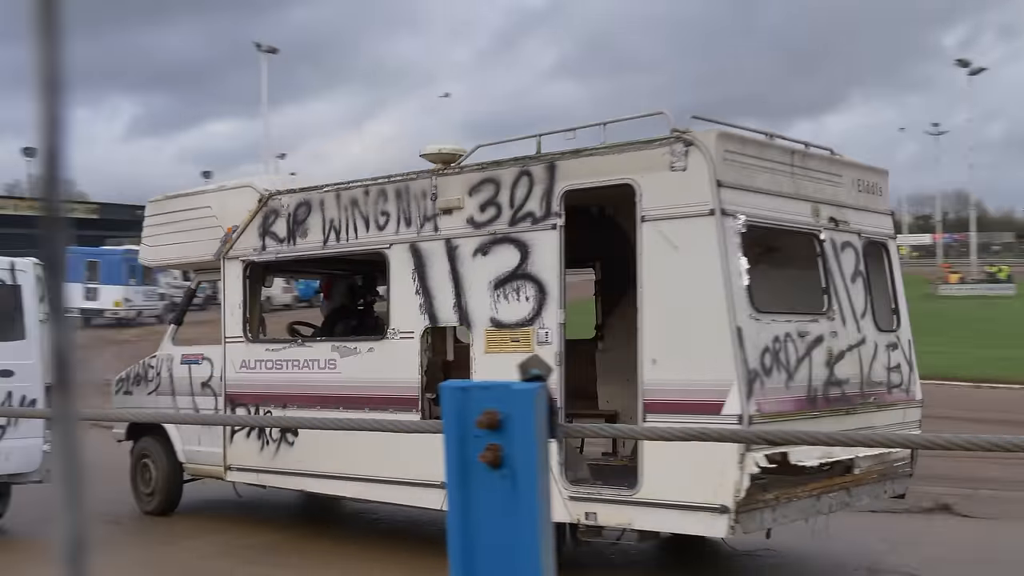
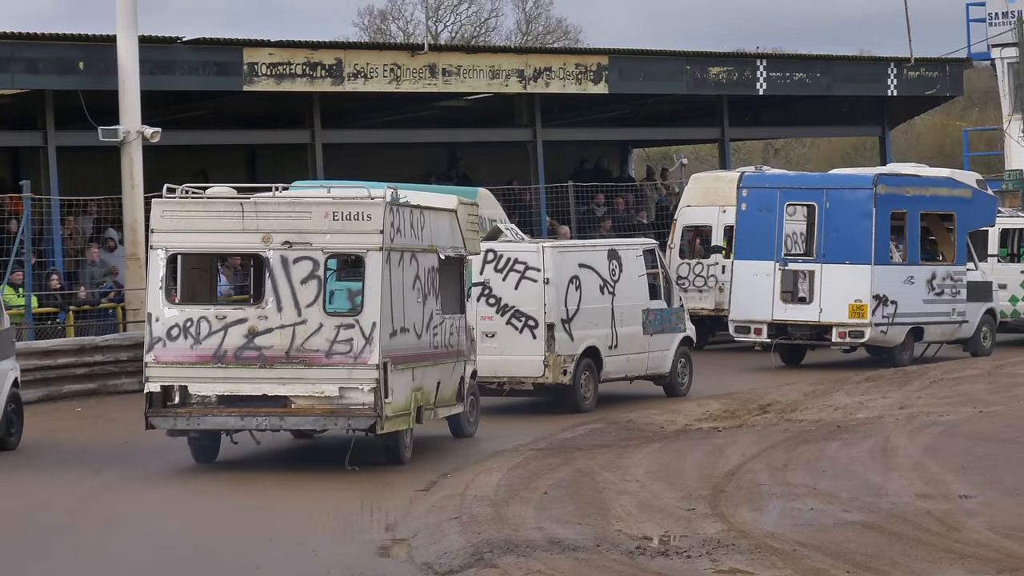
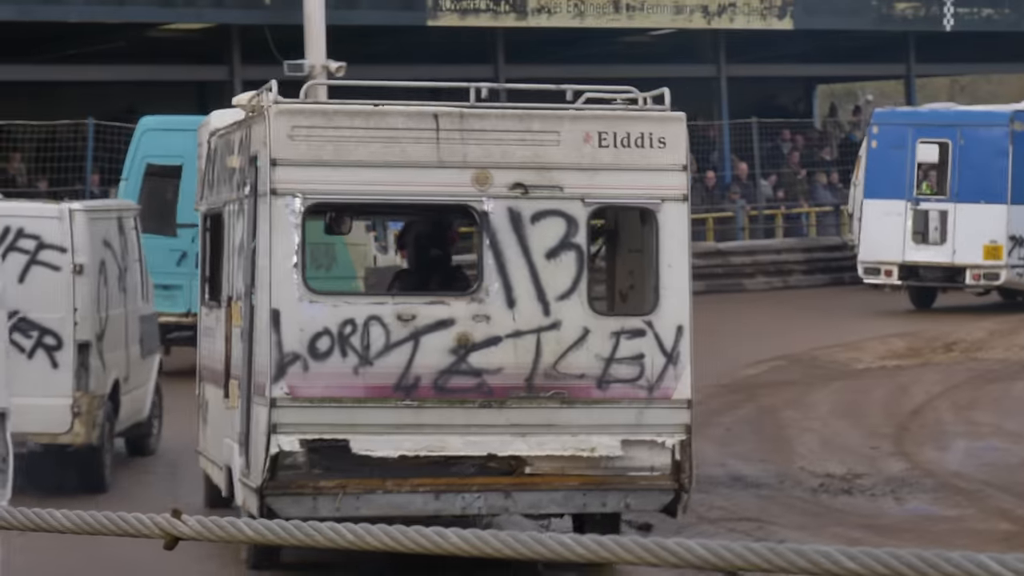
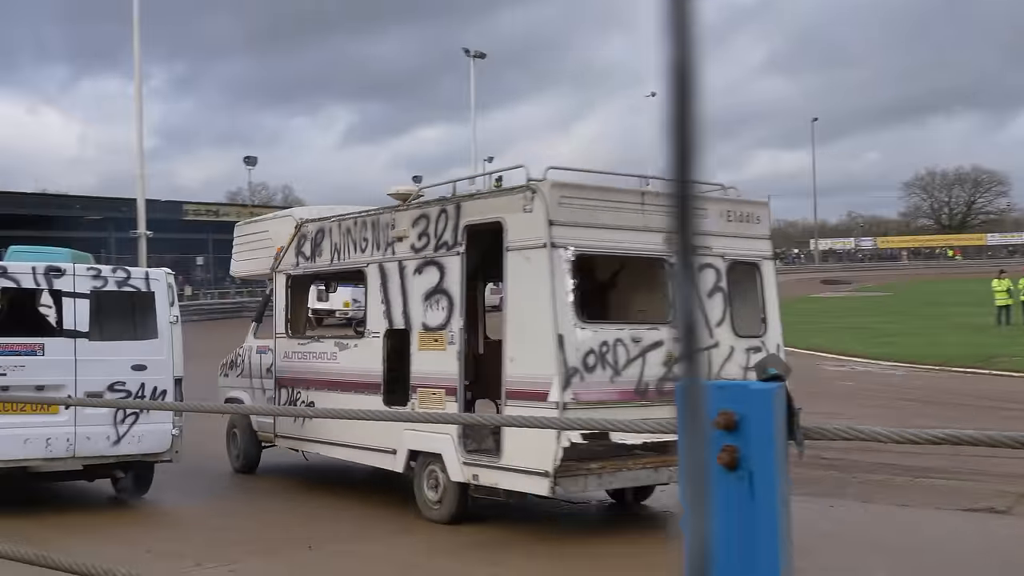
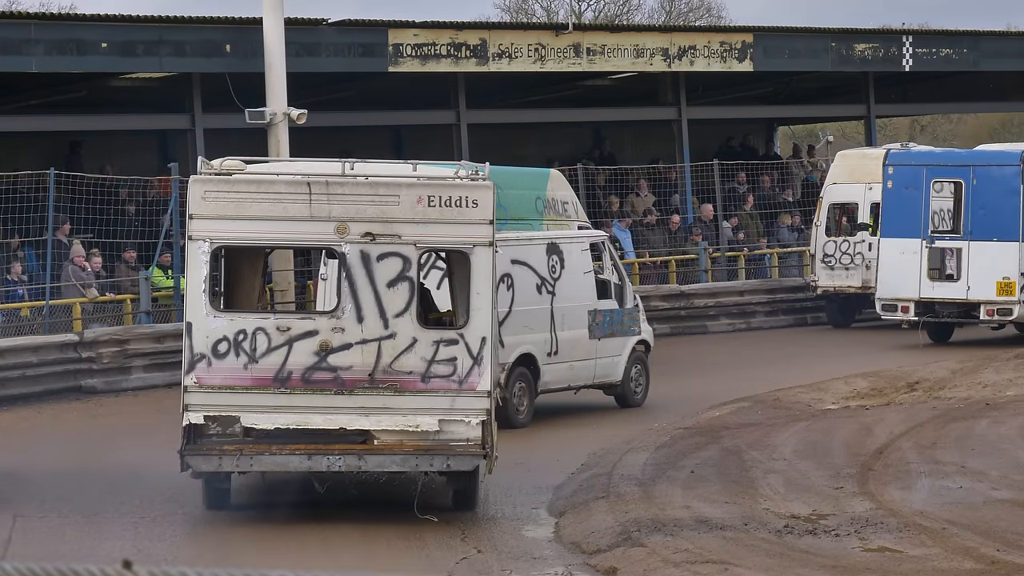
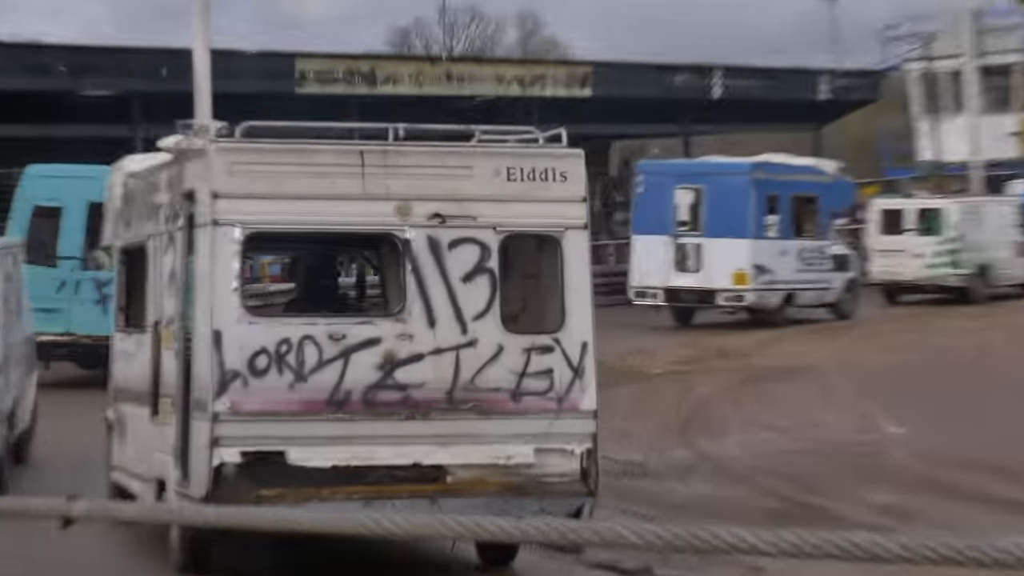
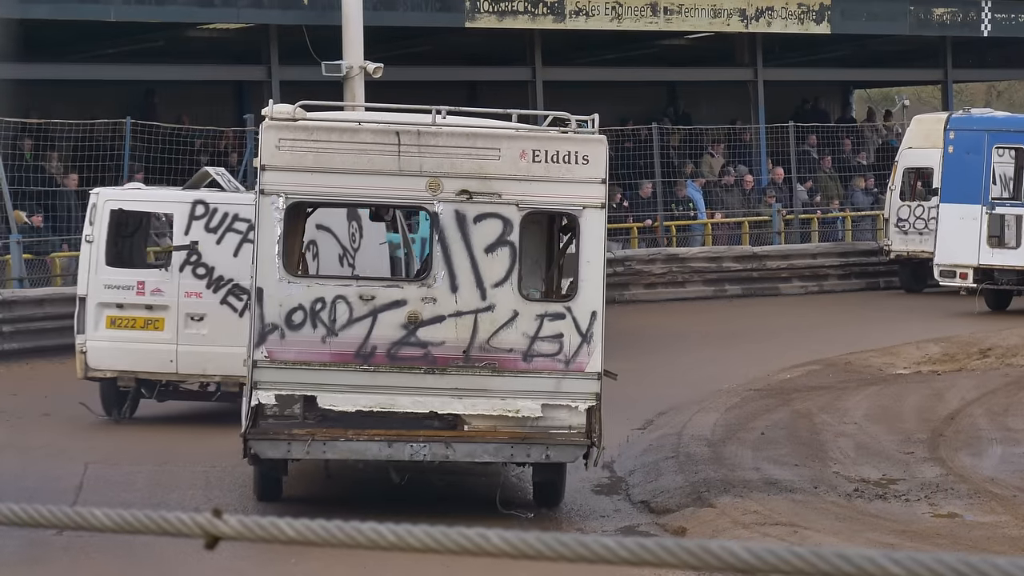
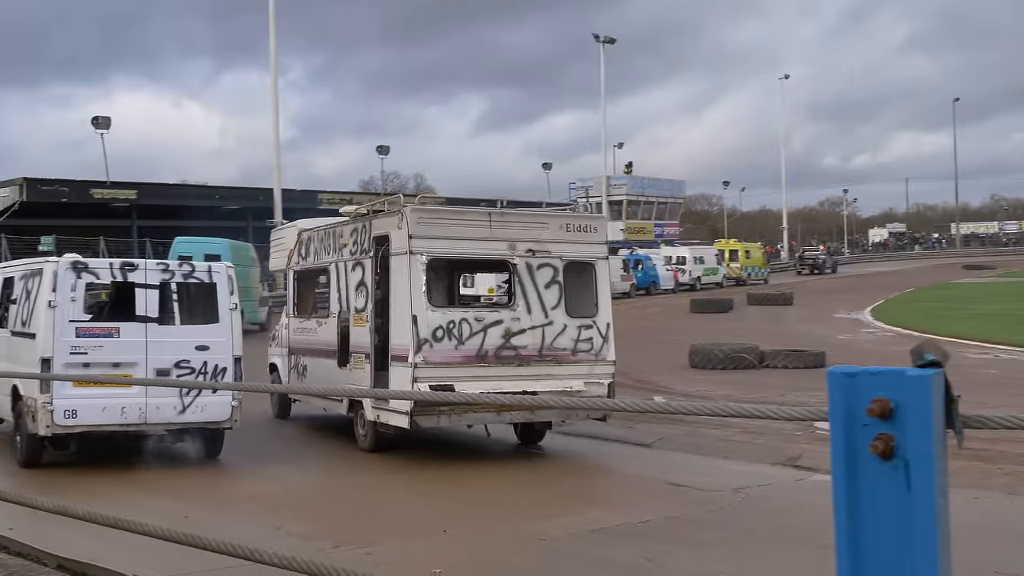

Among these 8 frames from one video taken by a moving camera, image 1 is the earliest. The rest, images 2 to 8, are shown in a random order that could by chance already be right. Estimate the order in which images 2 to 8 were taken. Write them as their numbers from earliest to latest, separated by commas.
4, 8, 6, 3, 7, 5, 2
